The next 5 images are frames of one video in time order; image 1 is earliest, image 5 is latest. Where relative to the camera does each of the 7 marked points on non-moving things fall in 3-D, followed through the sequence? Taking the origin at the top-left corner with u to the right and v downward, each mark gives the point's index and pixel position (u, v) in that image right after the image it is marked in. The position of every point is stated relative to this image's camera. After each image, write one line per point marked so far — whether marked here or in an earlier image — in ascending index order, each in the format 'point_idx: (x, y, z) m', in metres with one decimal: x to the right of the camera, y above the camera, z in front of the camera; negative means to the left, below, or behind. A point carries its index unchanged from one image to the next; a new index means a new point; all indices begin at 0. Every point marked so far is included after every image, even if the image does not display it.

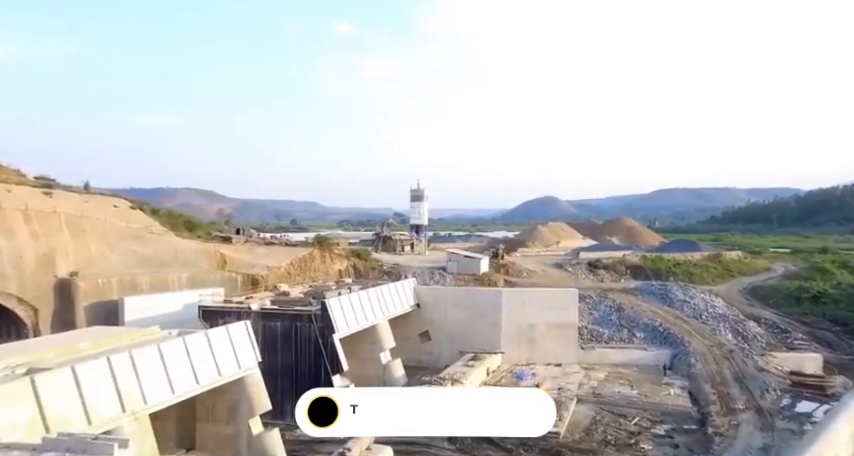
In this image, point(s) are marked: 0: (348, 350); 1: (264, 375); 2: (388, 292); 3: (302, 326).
0: (-2.6, -3.9, +18.6) m
1: (-4.4, -4.0, +15.7) m
2: (-1.3, -2.1, +19.5) m
3: (-3.3, -2.6, +15.5) m
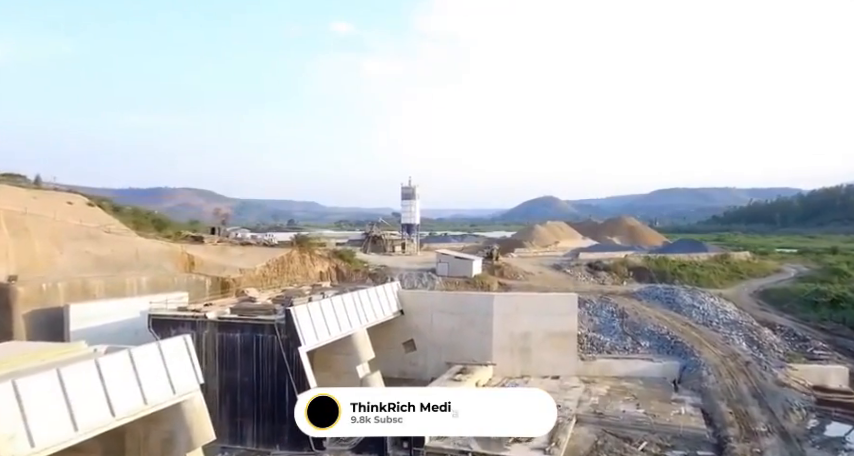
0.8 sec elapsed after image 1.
0: (-3.1, -3.9, +16.7) m
1: (-4.9, -3.9, +13.9) m
2: (-1.8, -2.1, +17.6) m
3: (-3.8, -2.6, +13.7) m
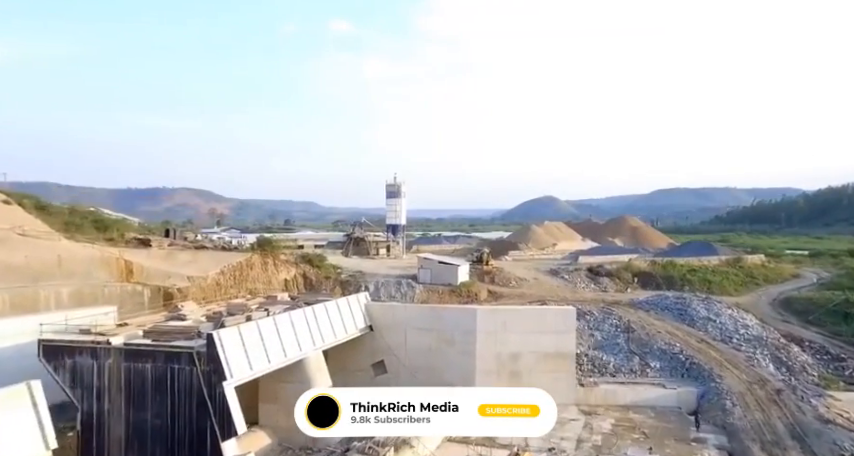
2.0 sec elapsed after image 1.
0: (-3.8, -3.9, +13.9) m
1: (-5.7, -4.0, +11.0) m
2: (-2.6, -2.1, +14.8) m
3: (-4.6, -2.6, +10.8) m
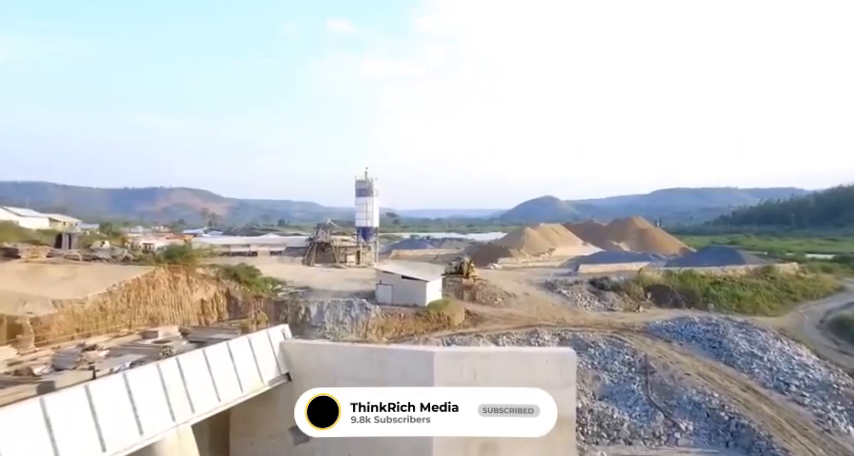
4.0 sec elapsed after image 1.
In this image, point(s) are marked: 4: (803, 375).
0: (-5.0, -4.1, +9.0) m
1: (-6.9, -4.2, +6.2) m
2: (-3.8, -2.3, +9.9) m
3: (-5.8, -2.8, +6.0) m
4: (+9.1, -3.5, +14.0) m
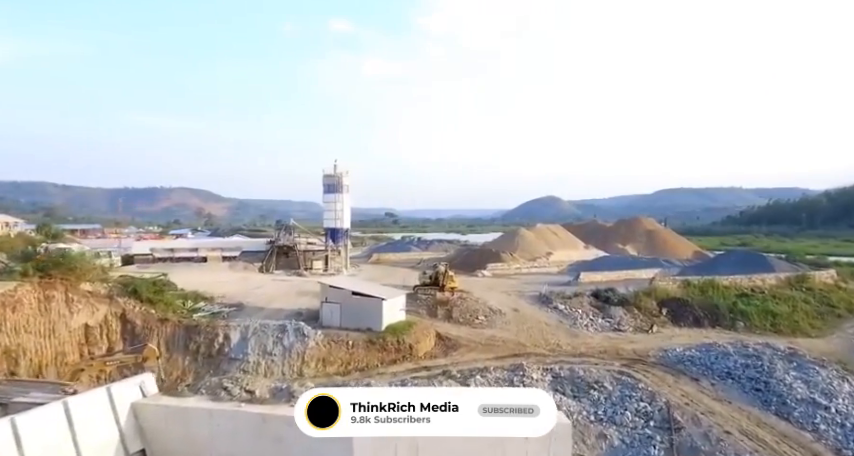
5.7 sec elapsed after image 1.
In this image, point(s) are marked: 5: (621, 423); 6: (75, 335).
0: (-6.1, -4.2, +5.2) m
1: (-8.0, -4.2, +2.3) m
2: (-4.8, -2.4, +6.0) m
3: (-6.9, -2.8, +2.1) m
4: (+8.0, -3.6, +10.1) m
5: (+3.7, -3.6, +10.8) m
6: (-7.5, -2.2, +12.6) m
